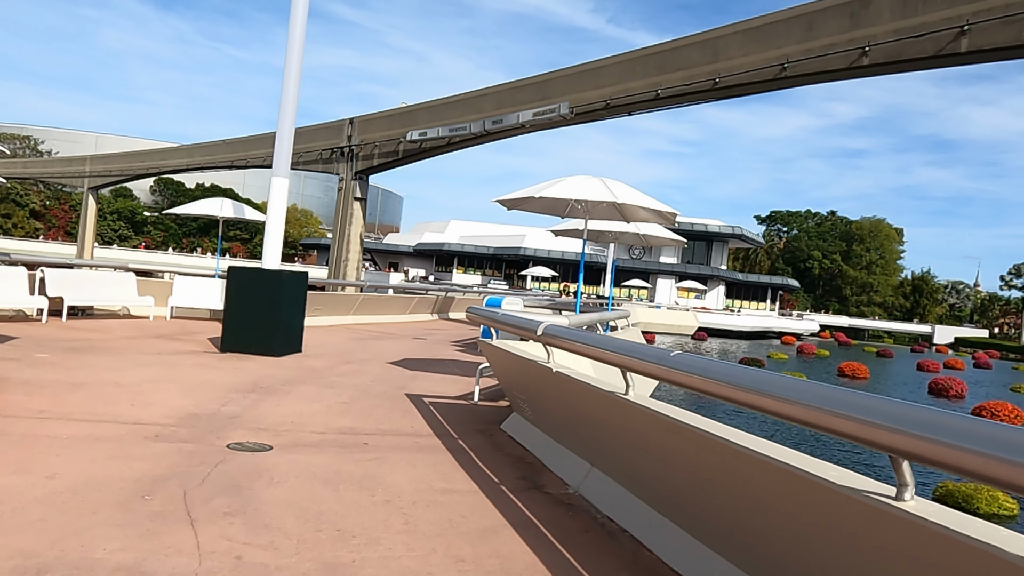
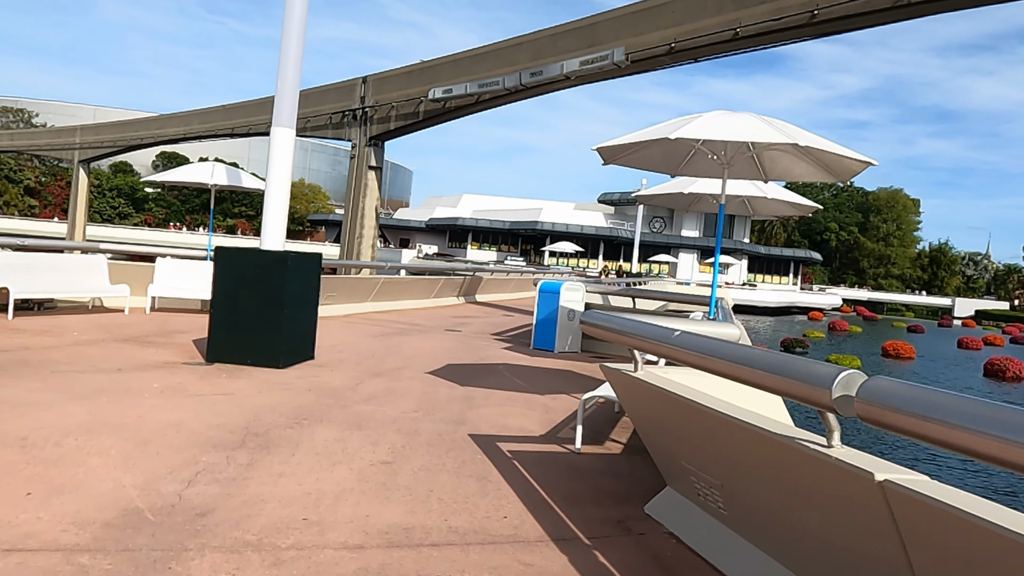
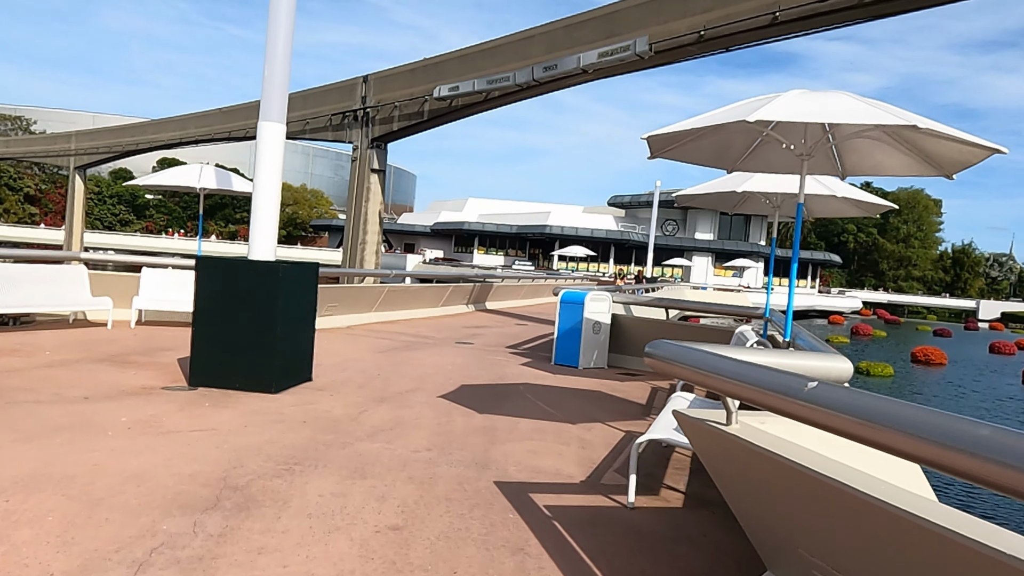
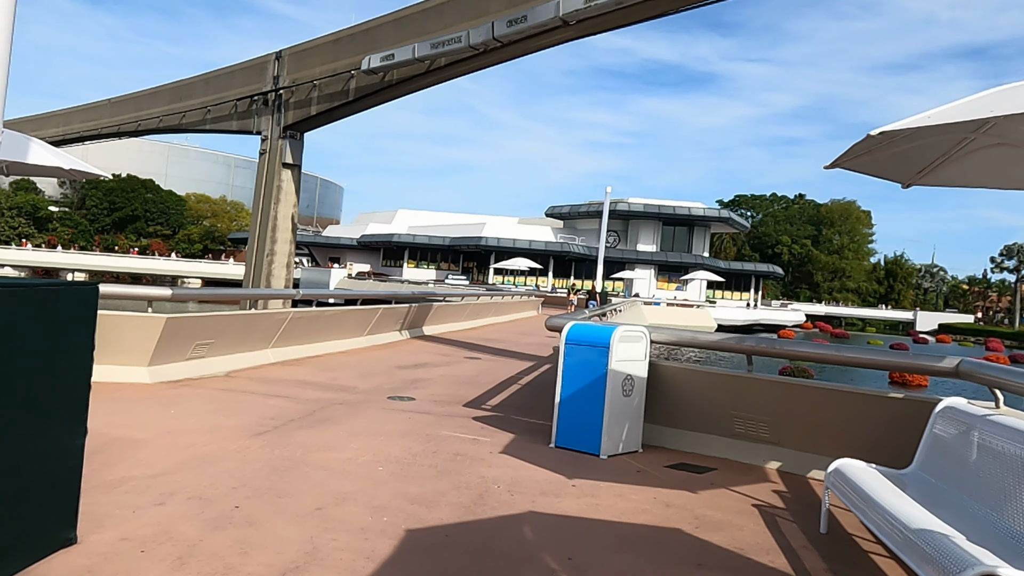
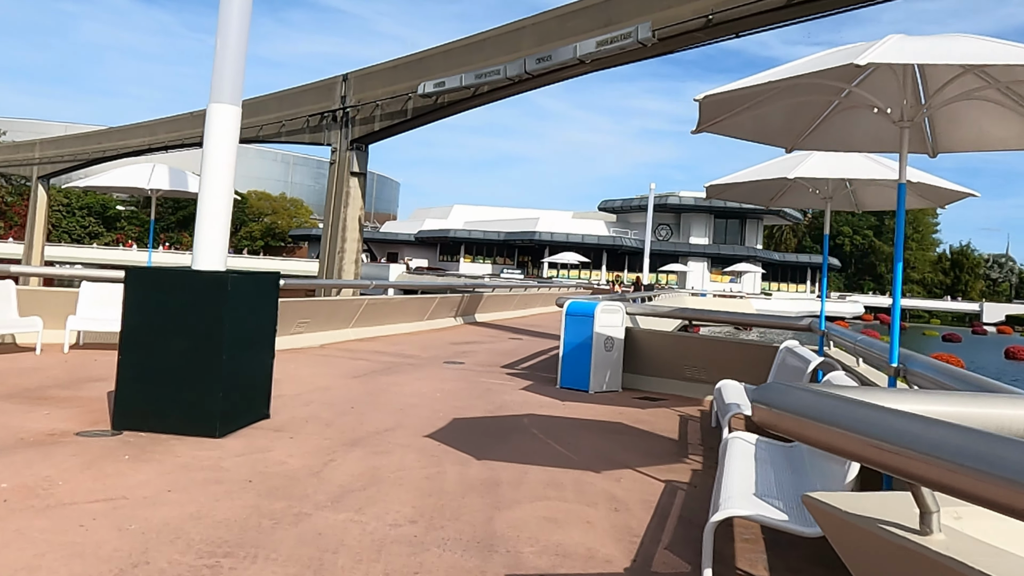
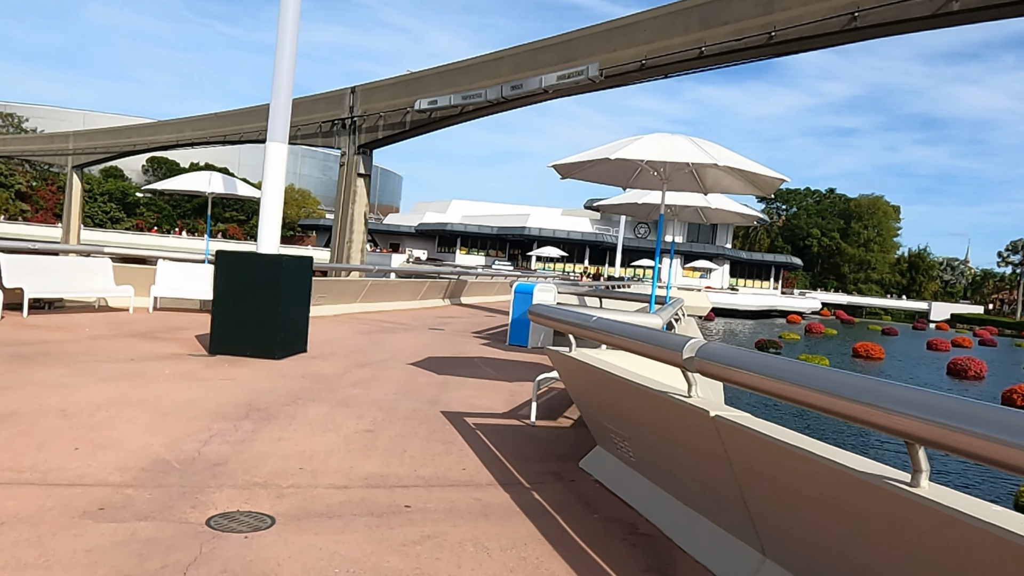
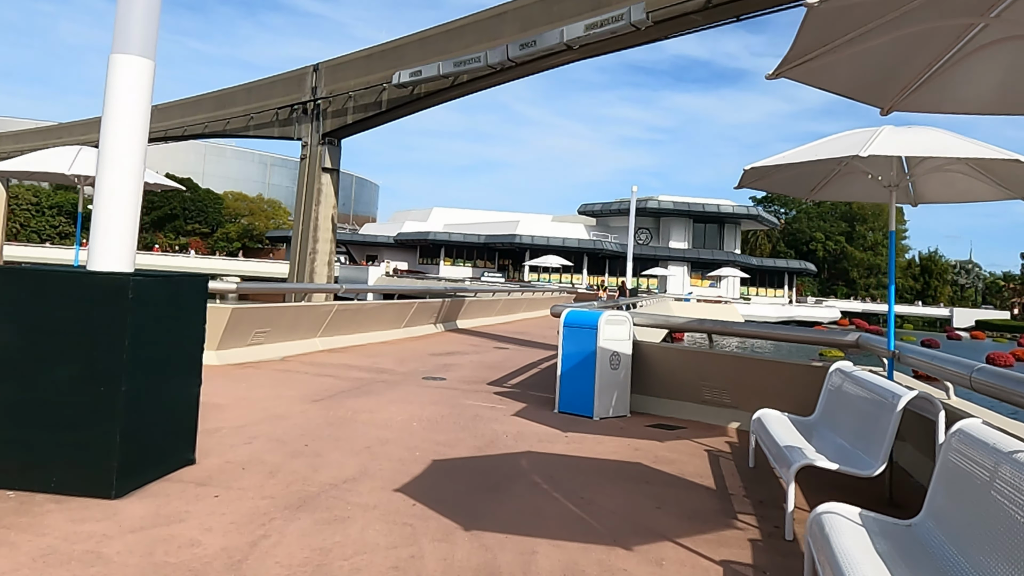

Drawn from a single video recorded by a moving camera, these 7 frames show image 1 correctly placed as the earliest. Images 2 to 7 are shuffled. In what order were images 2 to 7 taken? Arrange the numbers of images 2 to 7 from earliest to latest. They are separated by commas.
6, 2, 3, 5, 7, 4
